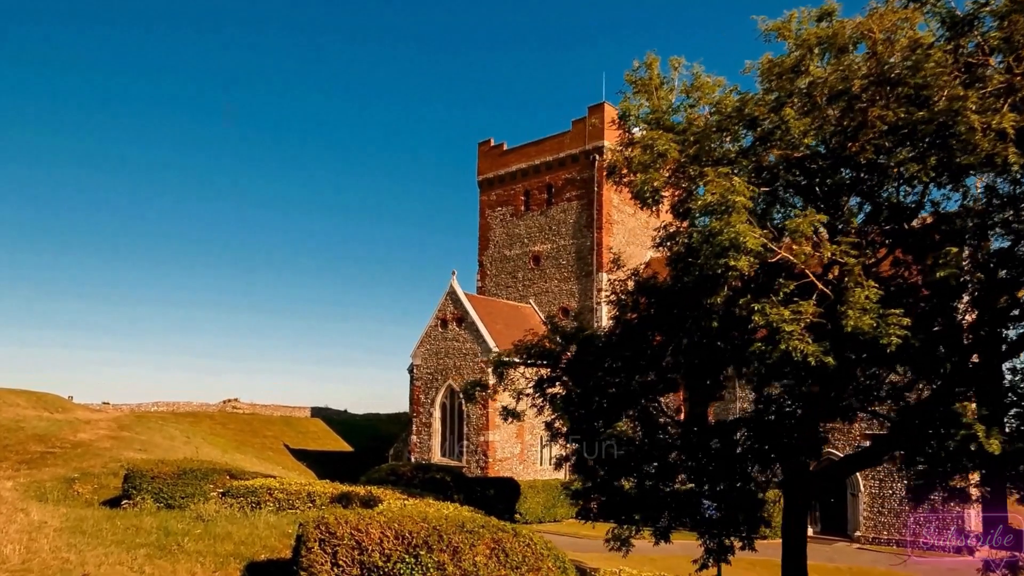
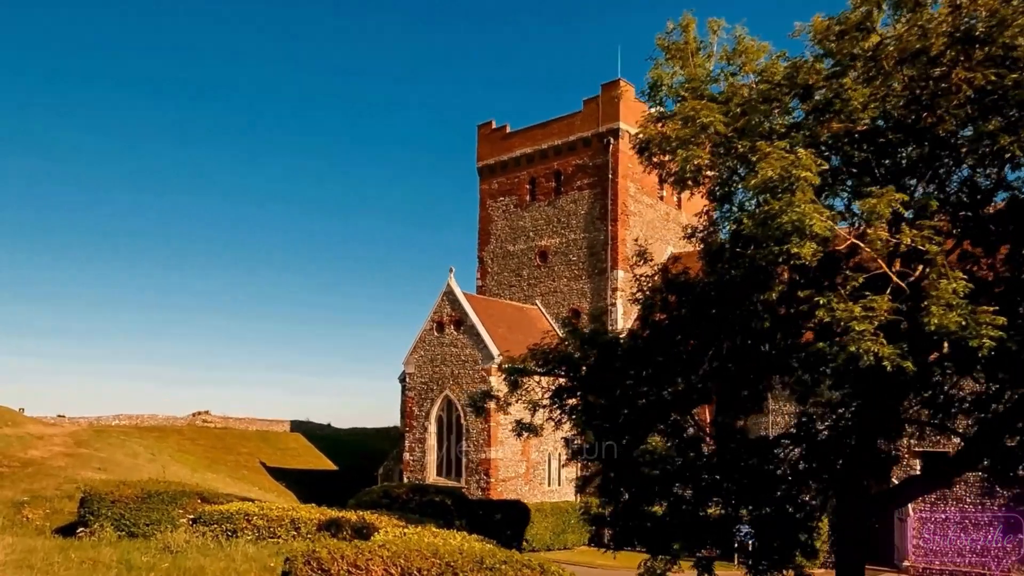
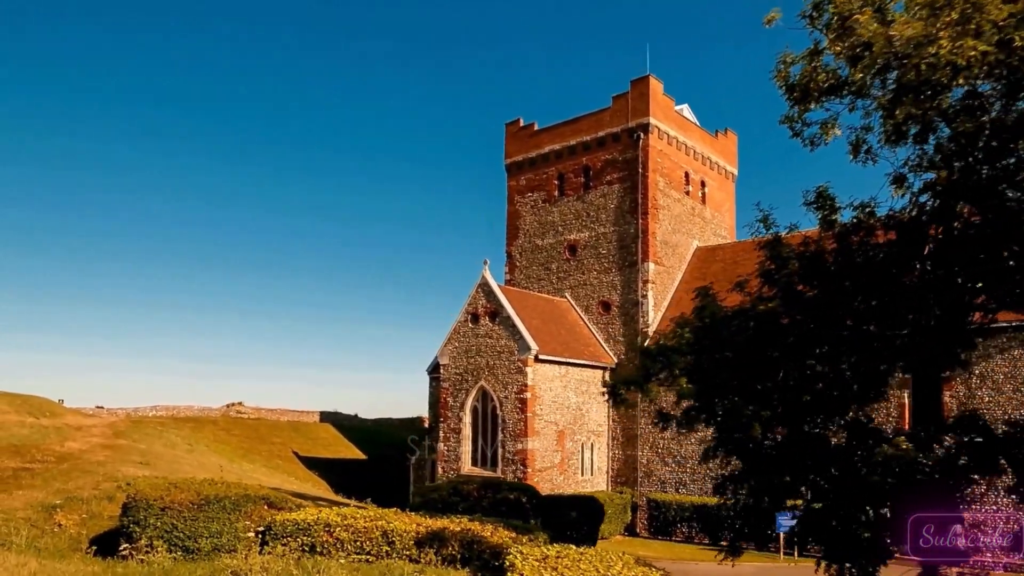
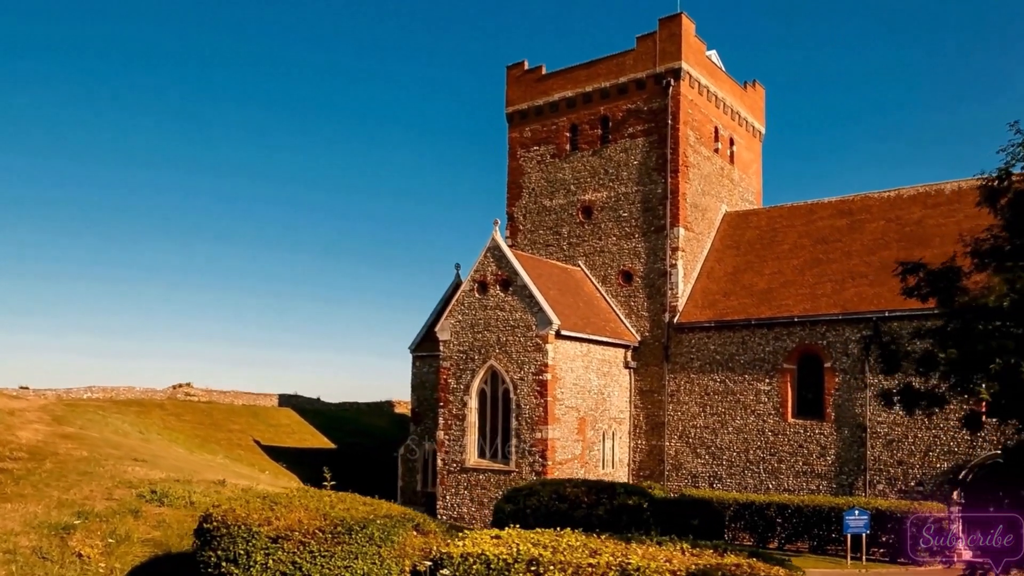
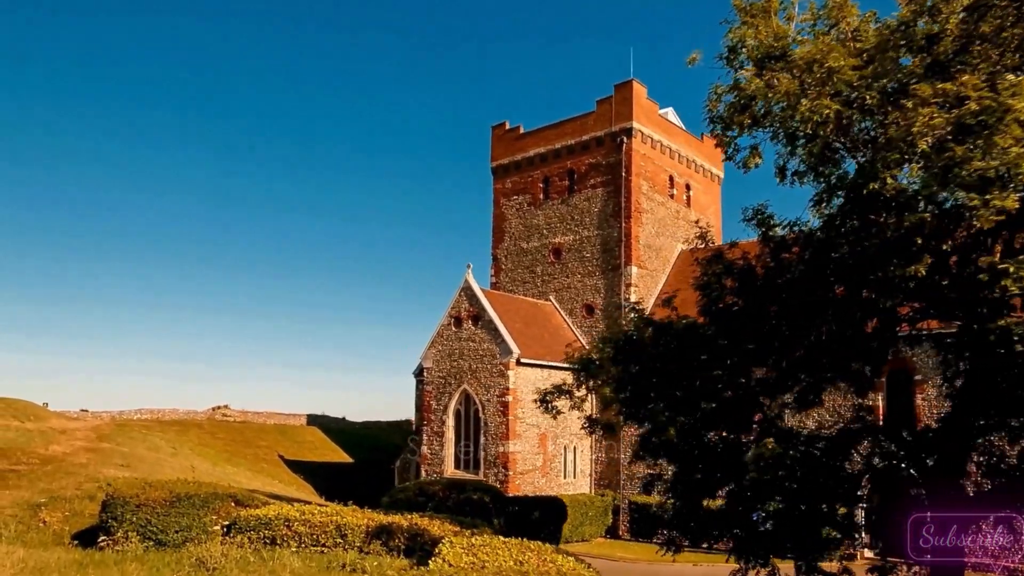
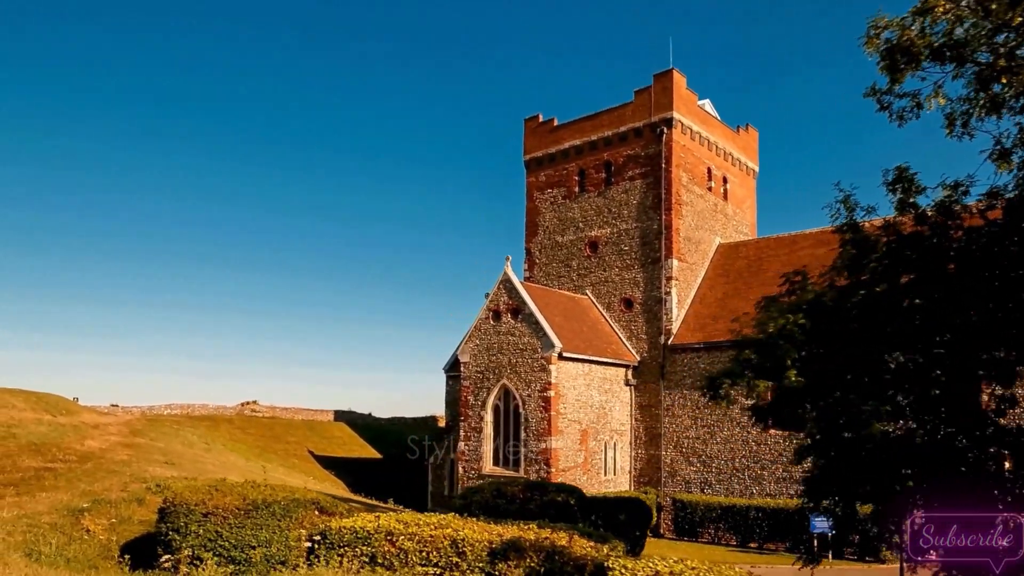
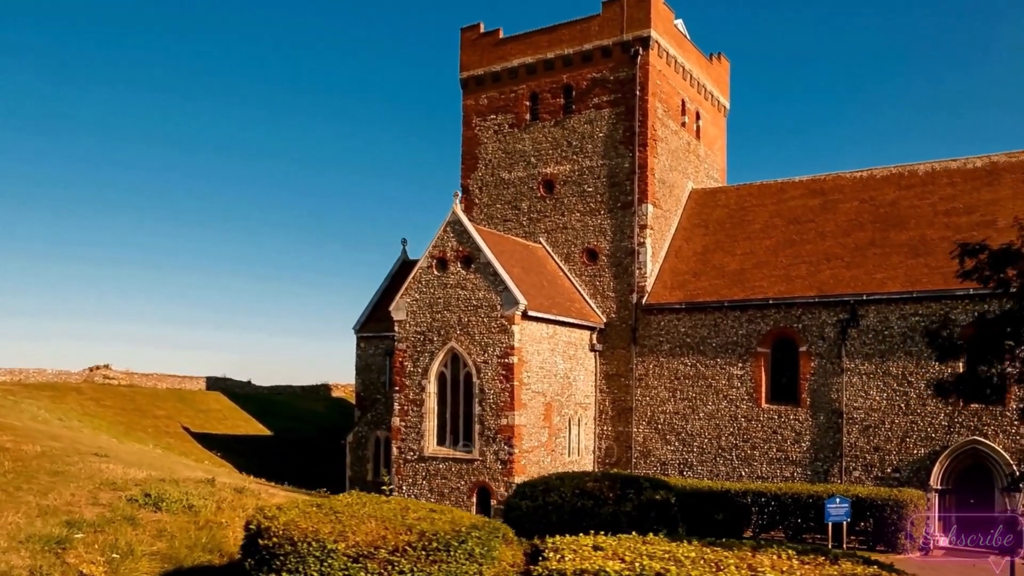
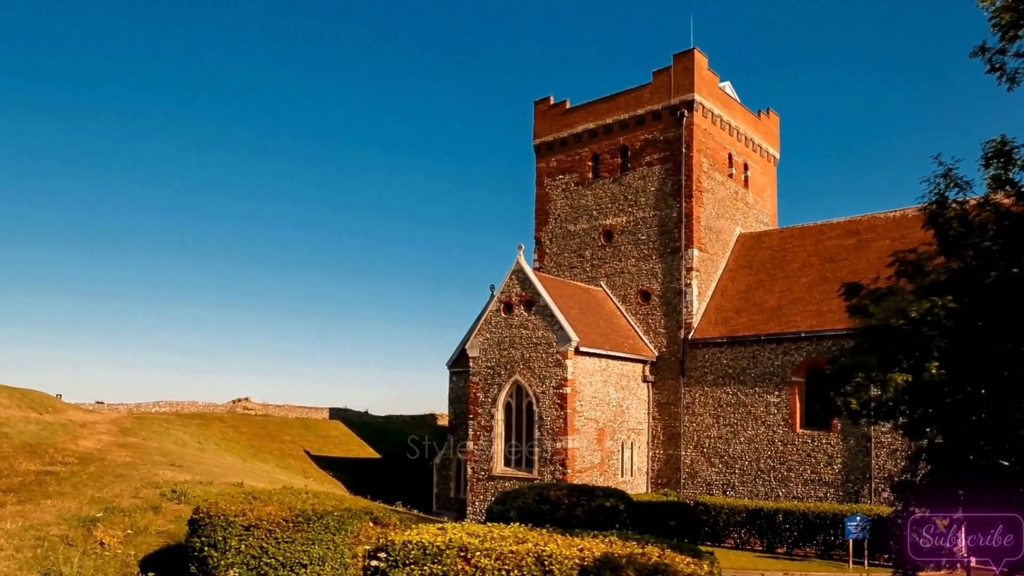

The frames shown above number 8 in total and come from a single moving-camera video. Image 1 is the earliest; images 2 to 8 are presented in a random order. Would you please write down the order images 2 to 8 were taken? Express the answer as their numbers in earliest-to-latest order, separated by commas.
2, 5, 3, 6, 8, 4, 7
